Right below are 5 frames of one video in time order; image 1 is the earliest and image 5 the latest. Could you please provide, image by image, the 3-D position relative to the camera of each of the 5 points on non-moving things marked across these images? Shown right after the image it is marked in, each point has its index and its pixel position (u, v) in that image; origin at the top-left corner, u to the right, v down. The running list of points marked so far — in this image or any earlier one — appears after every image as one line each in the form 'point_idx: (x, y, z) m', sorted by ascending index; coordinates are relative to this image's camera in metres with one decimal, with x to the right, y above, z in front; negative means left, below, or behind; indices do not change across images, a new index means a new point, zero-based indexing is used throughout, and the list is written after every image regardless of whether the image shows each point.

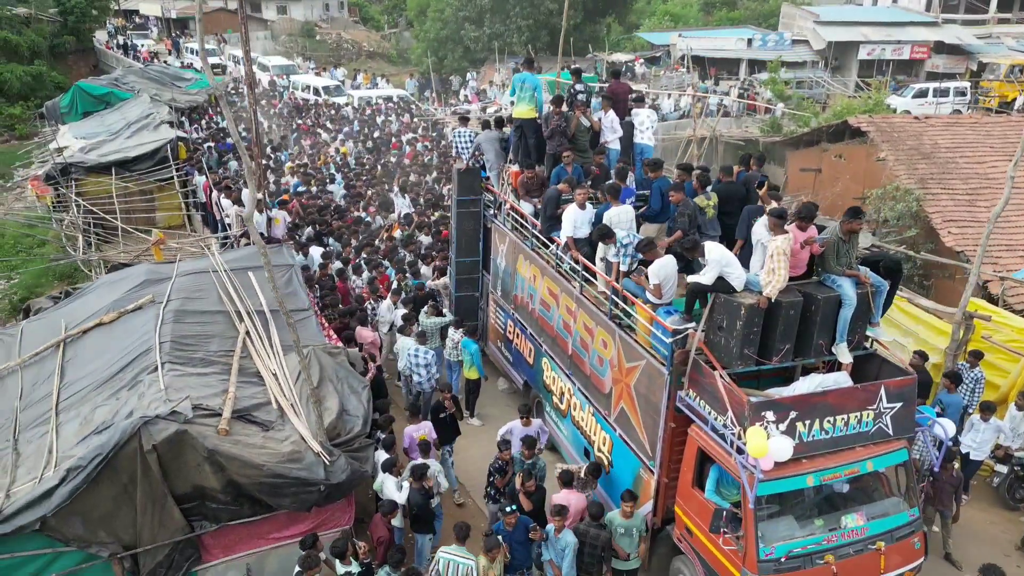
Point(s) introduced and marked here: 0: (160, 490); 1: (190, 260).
0: (-3.1, -1.8, +6.9) m
1: (-4.8, +0.4, +11.7) m
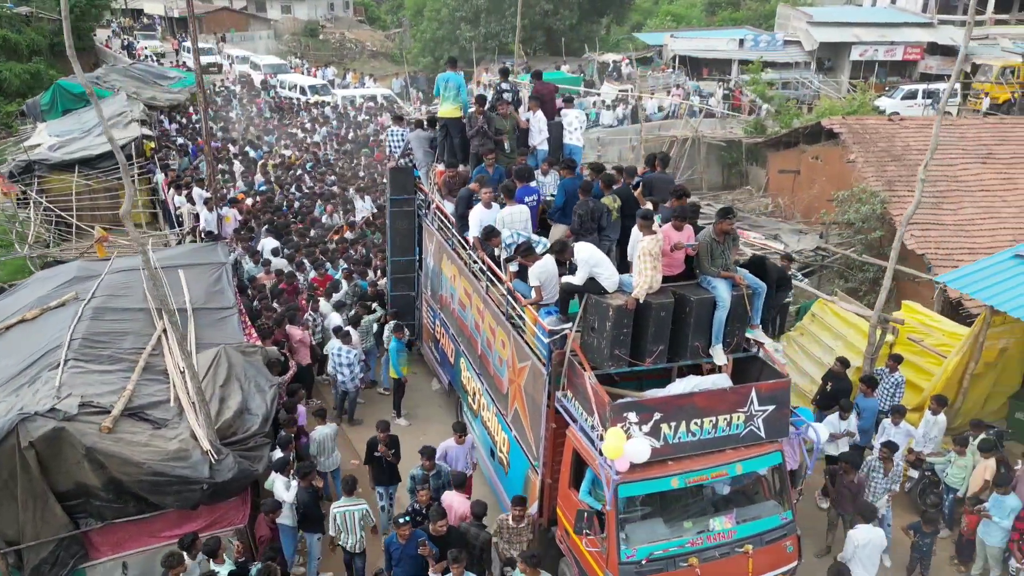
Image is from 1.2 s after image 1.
0: (-4.2, -1.8, +7.0) m
1: (-5.8, +0.4, +11.8) m
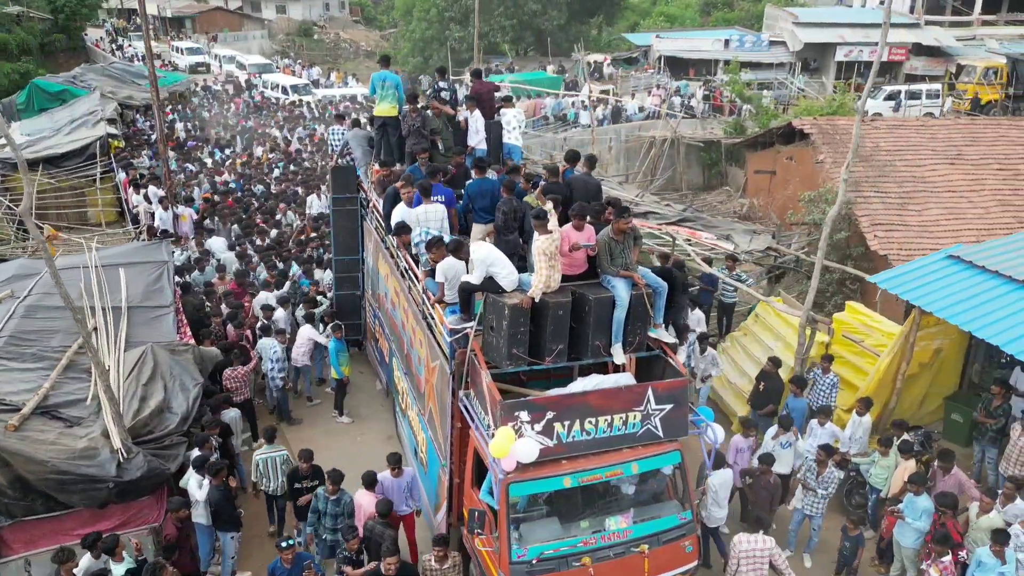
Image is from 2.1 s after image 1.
0: (-5.1, -1.7, +7.0) m
1: (-6.7, +0.5, +11.8) m
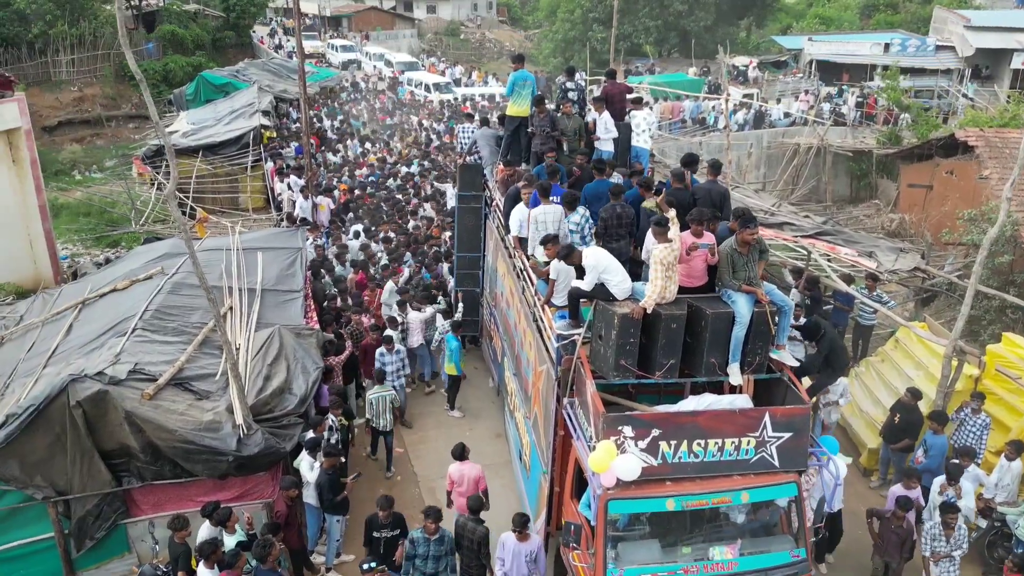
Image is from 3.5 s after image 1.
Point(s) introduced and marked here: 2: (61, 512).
0: (-4.1, -1.5, +7.6) m
1: (-4.8, +0.8, +12.6) m
2: (-4.4, -2.2, +7.7) m
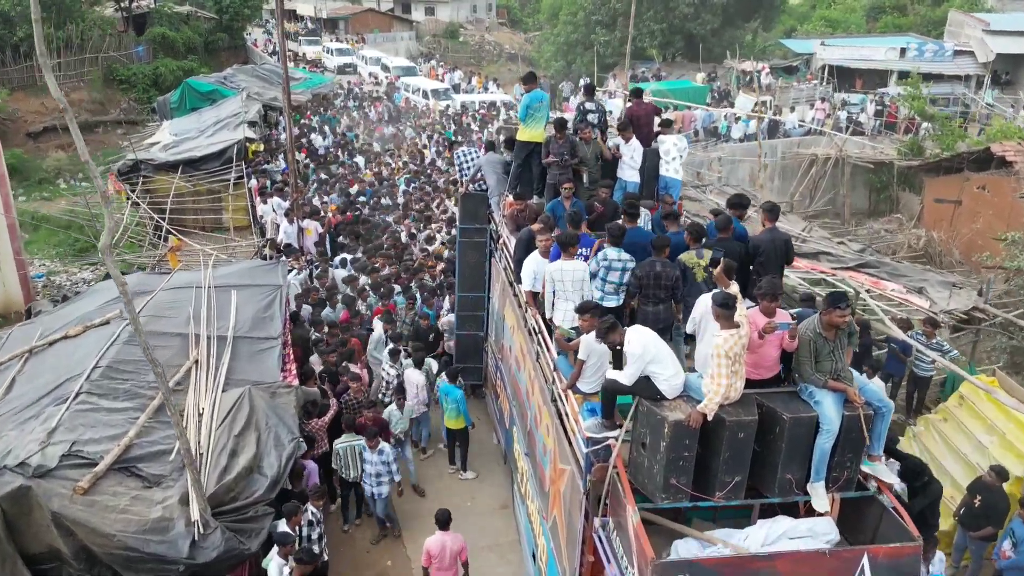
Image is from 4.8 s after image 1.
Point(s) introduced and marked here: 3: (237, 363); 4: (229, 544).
0: (-4.0, -2.1, +6.2) m
1: (-4.7, +0.2, +11.2) m
2: (-4.3, -2.8, +6.3) m
3: (-3.2, -0.9, +9.1) m
4: (-2.3, -2.1, +6.5) m
